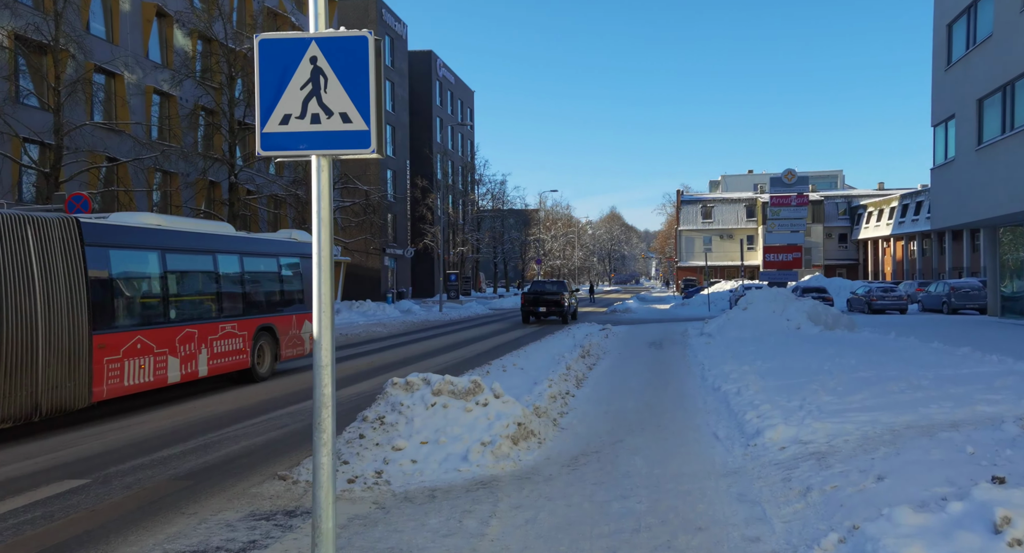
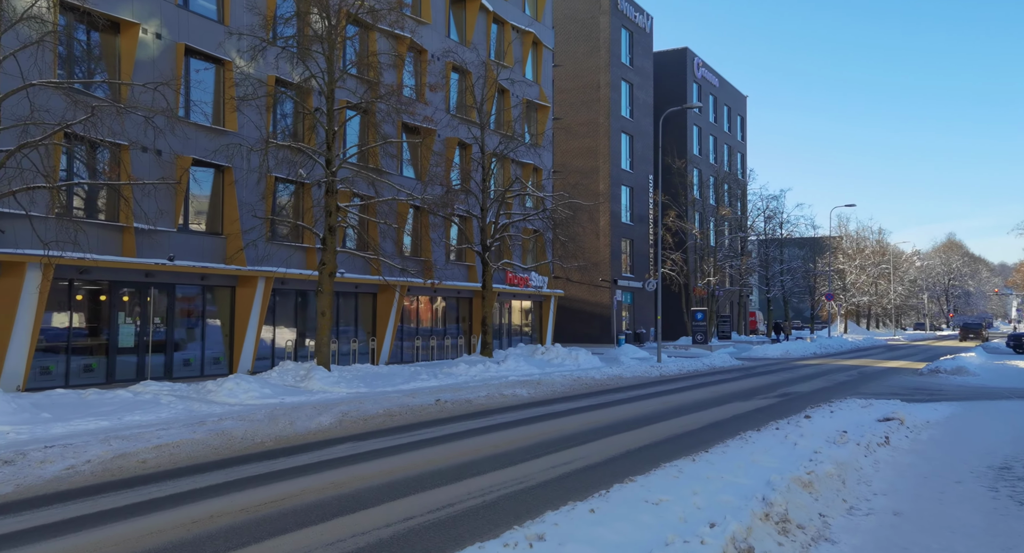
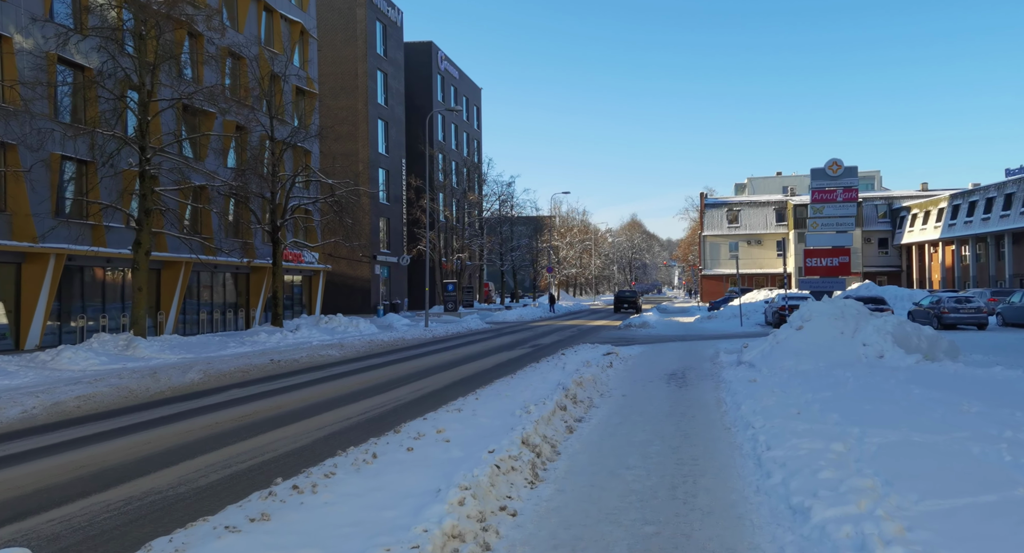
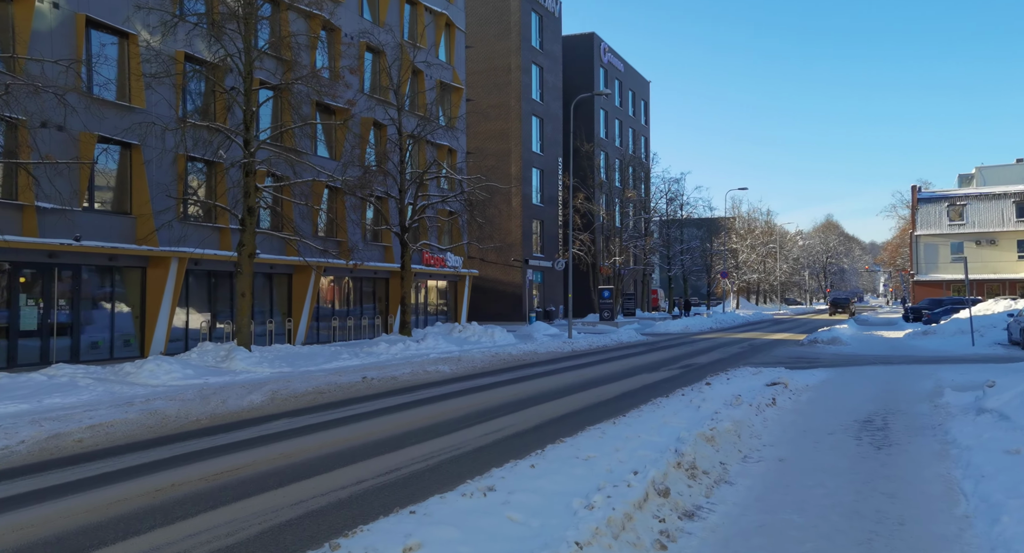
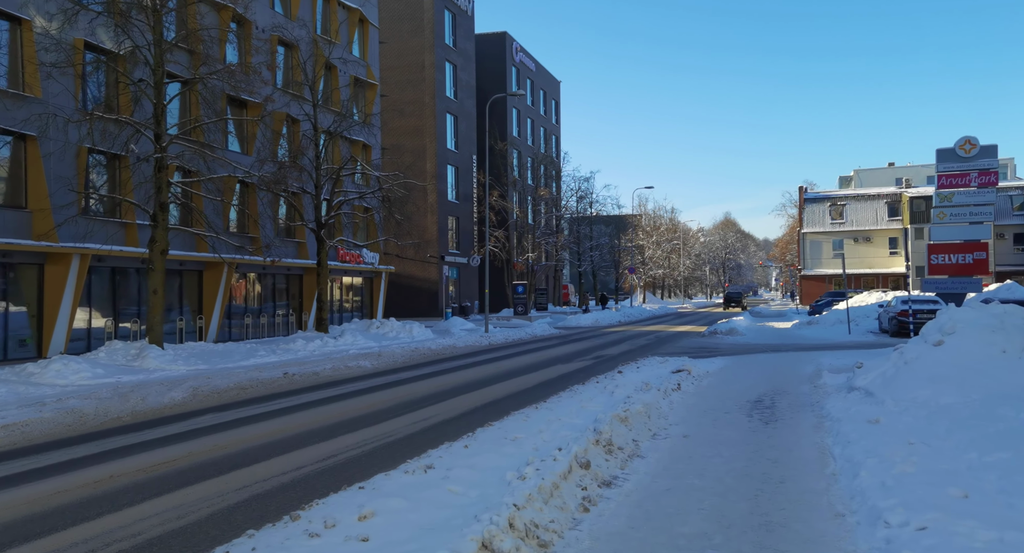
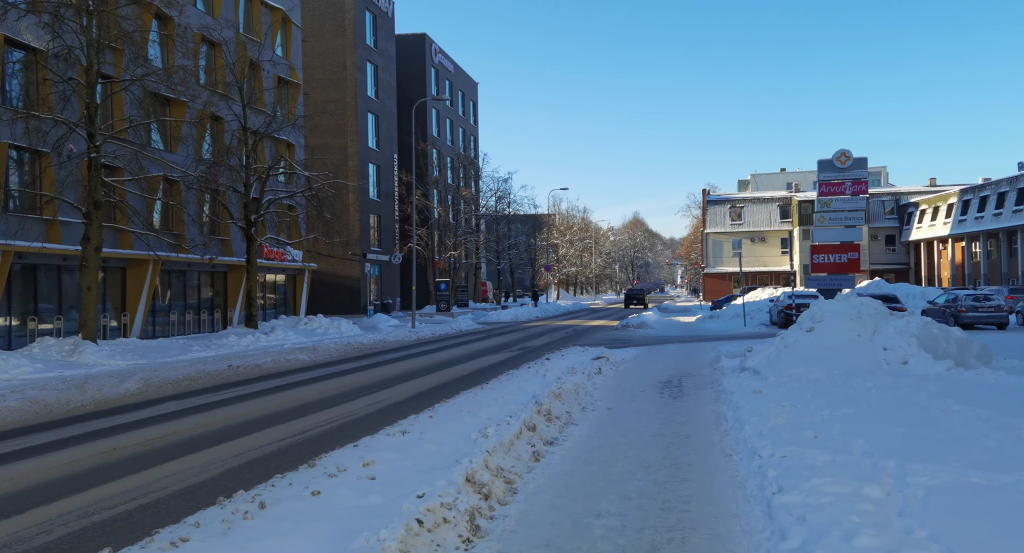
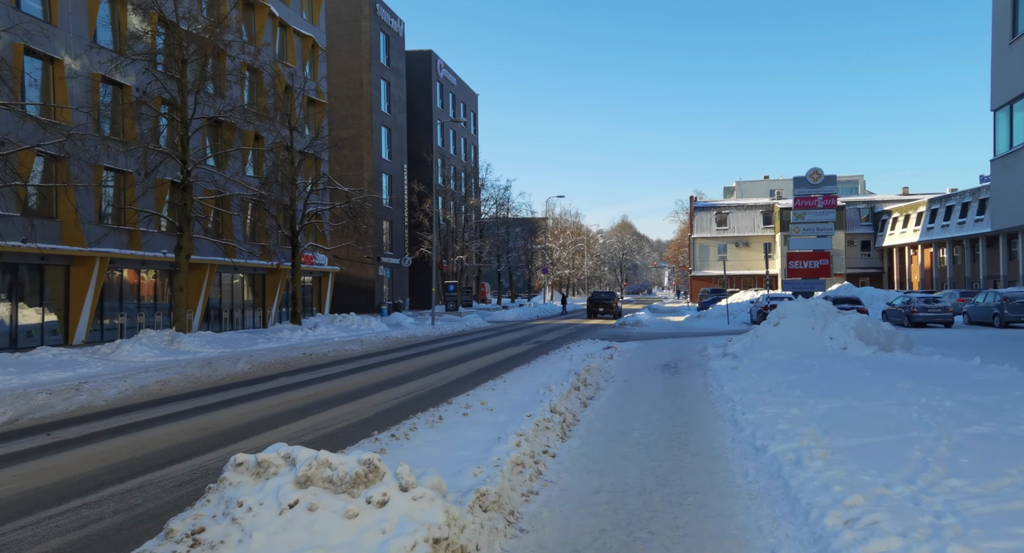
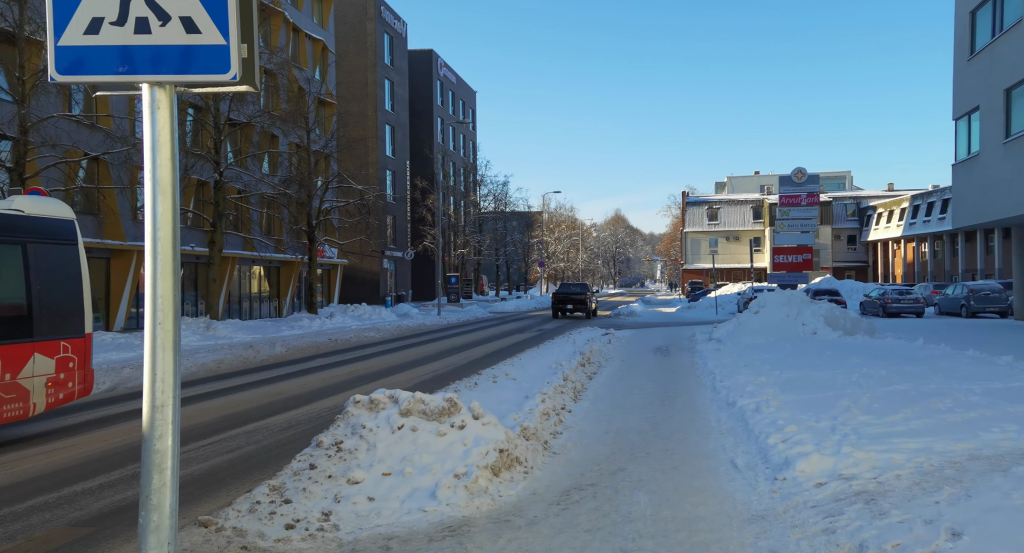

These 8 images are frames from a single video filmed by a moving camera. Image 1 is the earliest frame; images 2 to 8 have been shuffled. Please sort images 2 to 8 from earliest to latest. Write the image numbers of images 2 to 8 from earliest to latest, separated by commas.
8, 7, 3, 6, 5, 4, 2
